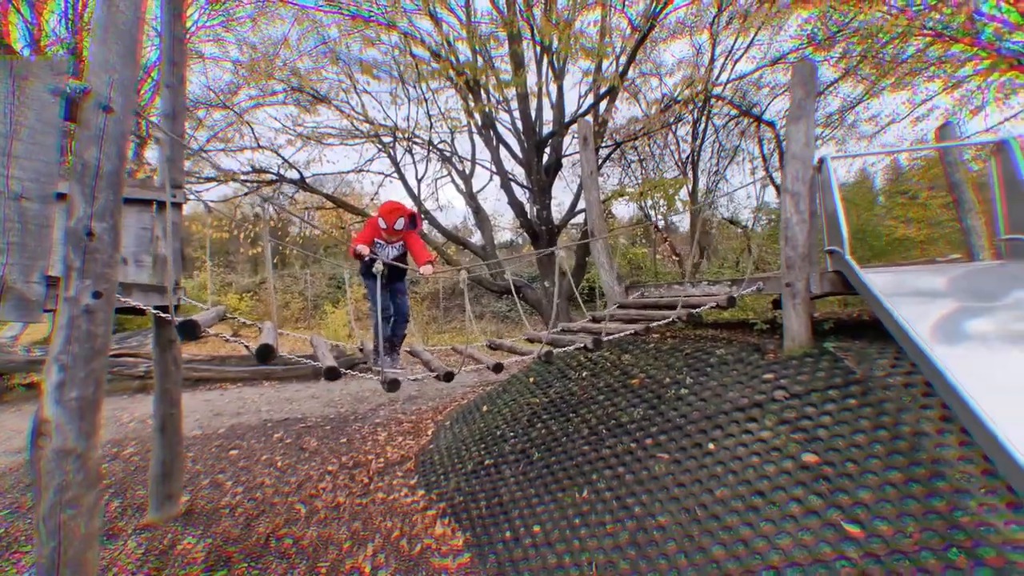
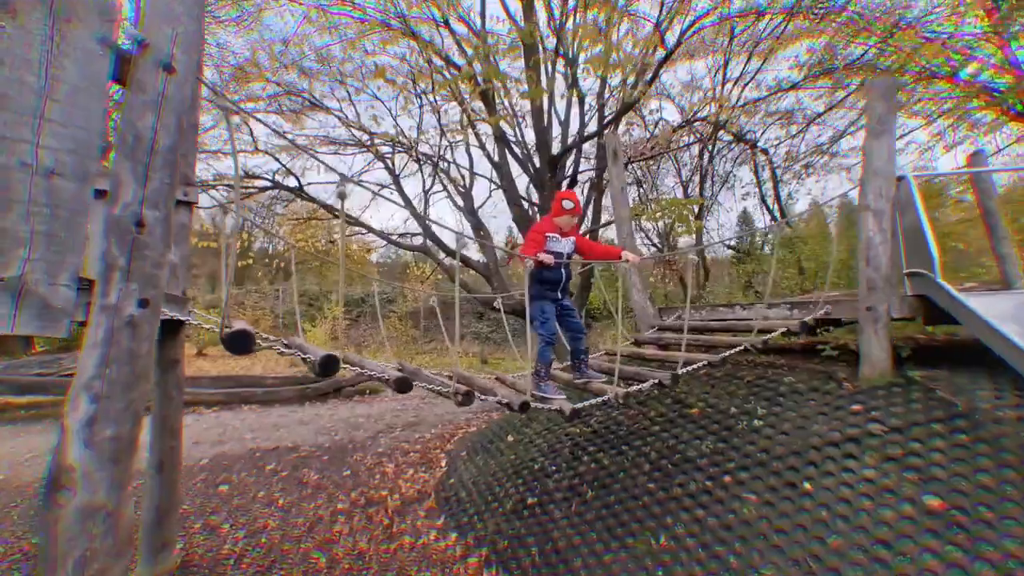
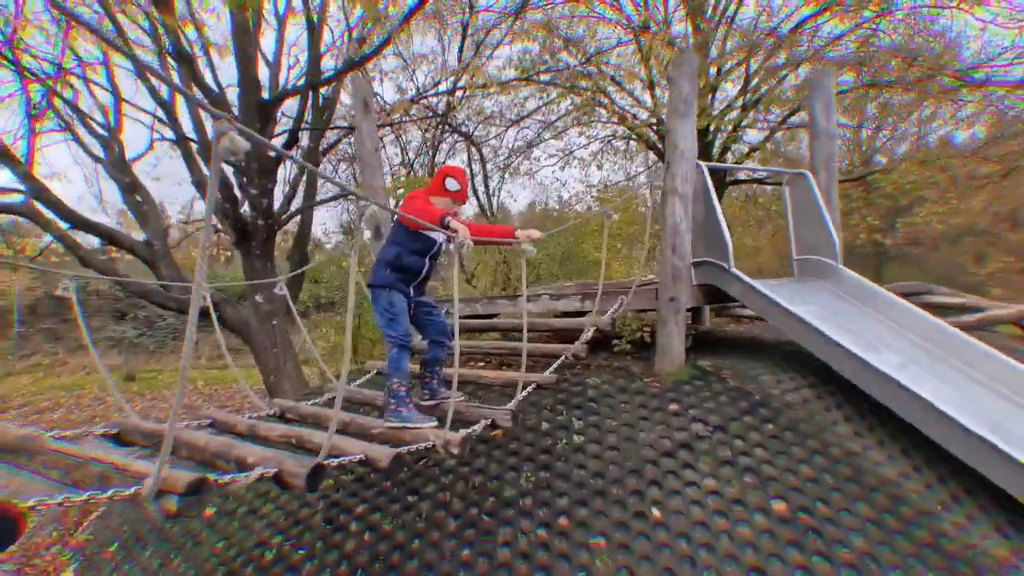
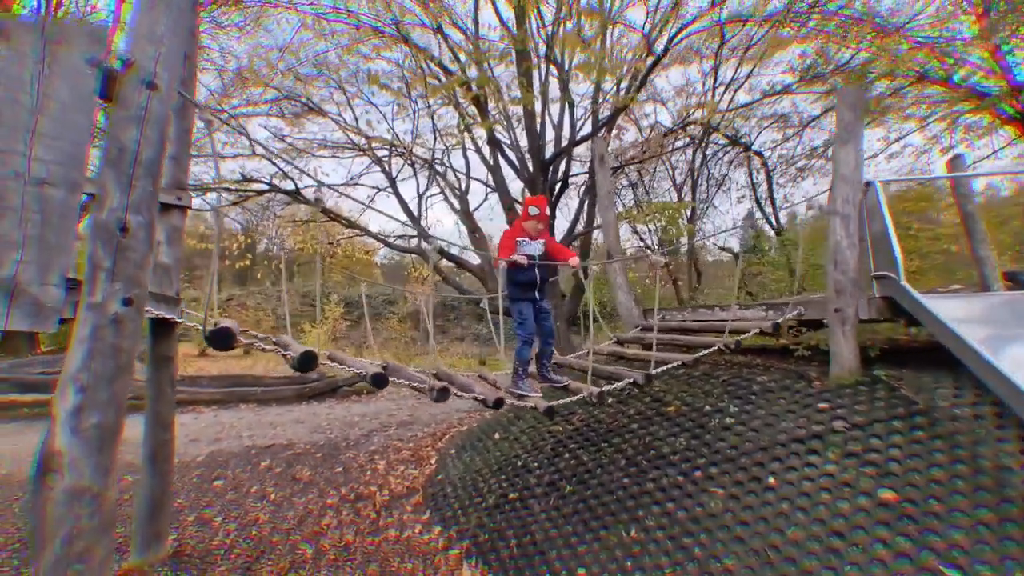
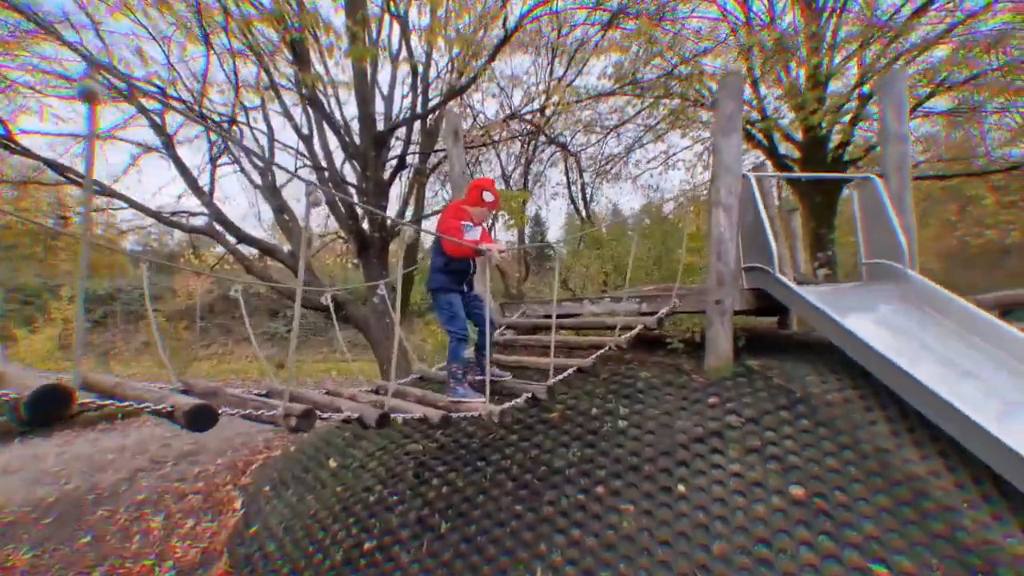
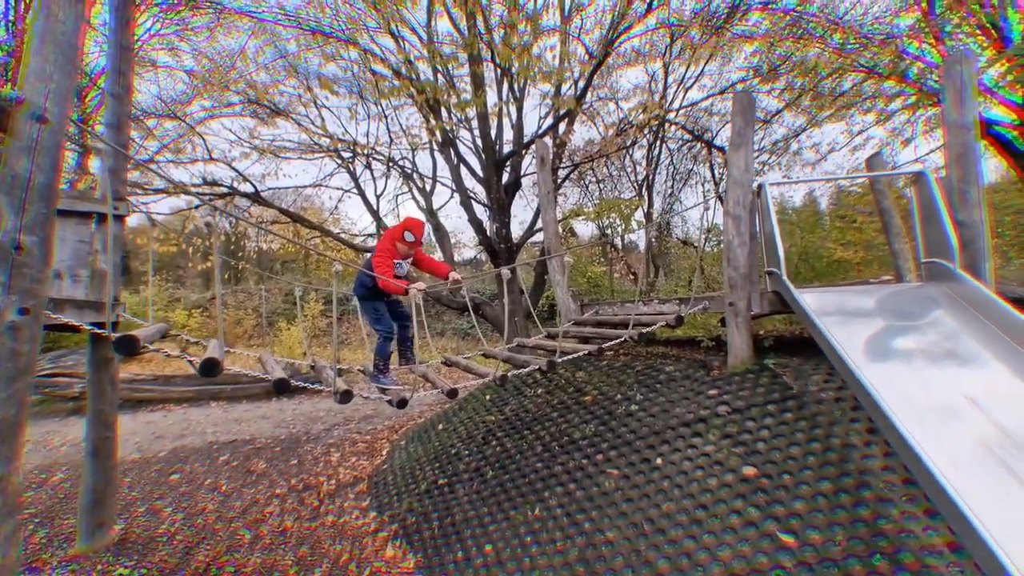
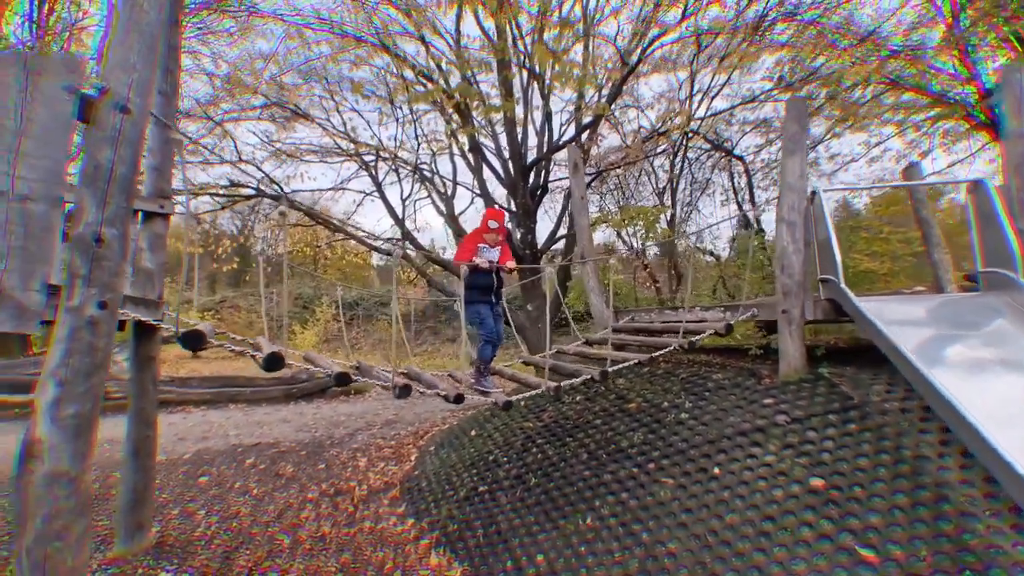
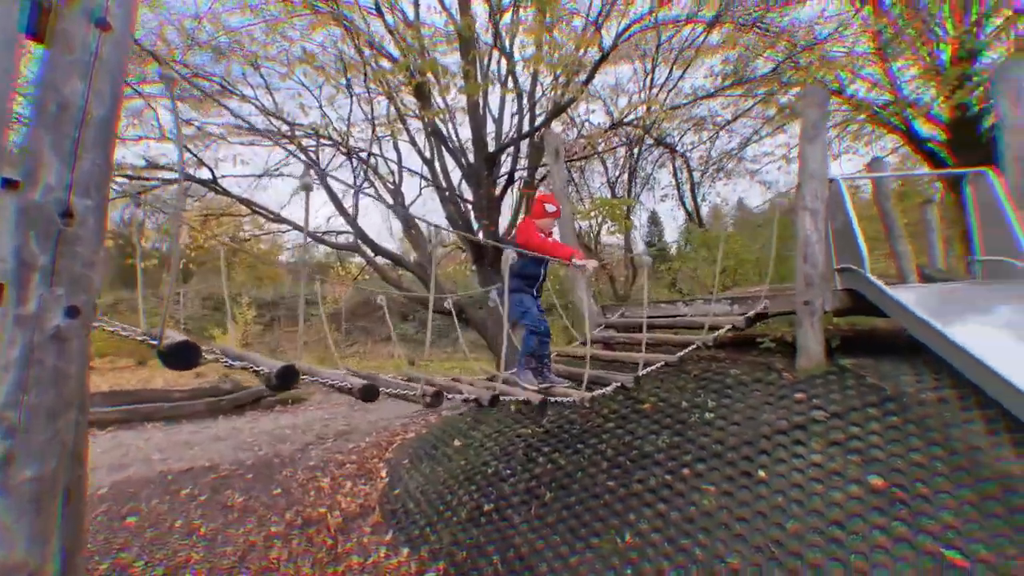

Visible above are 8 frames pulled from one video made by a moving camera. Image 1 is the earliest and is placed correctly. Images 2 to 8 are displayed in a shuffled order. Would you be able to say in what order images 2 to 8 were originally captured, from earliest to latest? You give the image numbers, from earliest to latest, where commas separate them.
6, 7, 4, 2, 8, 5, 3
